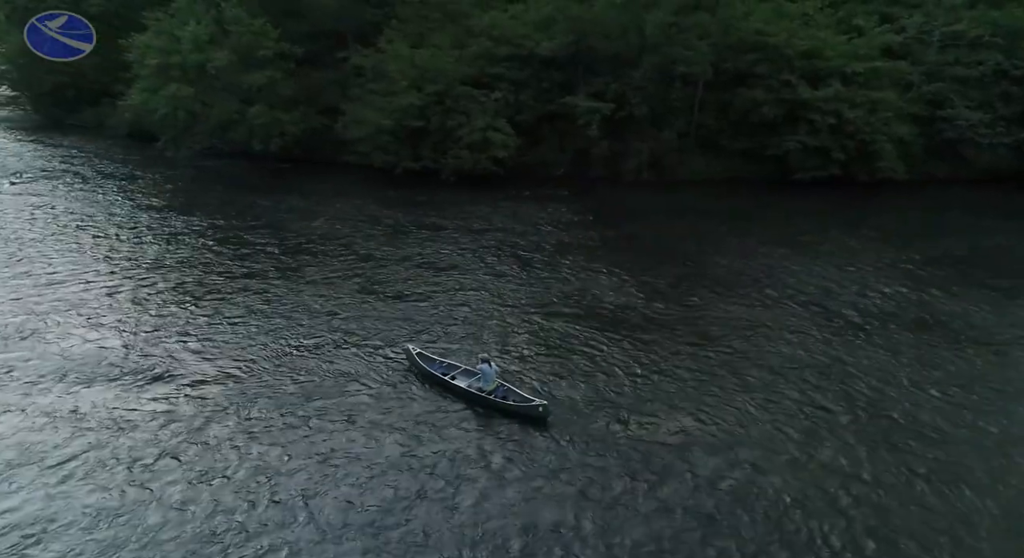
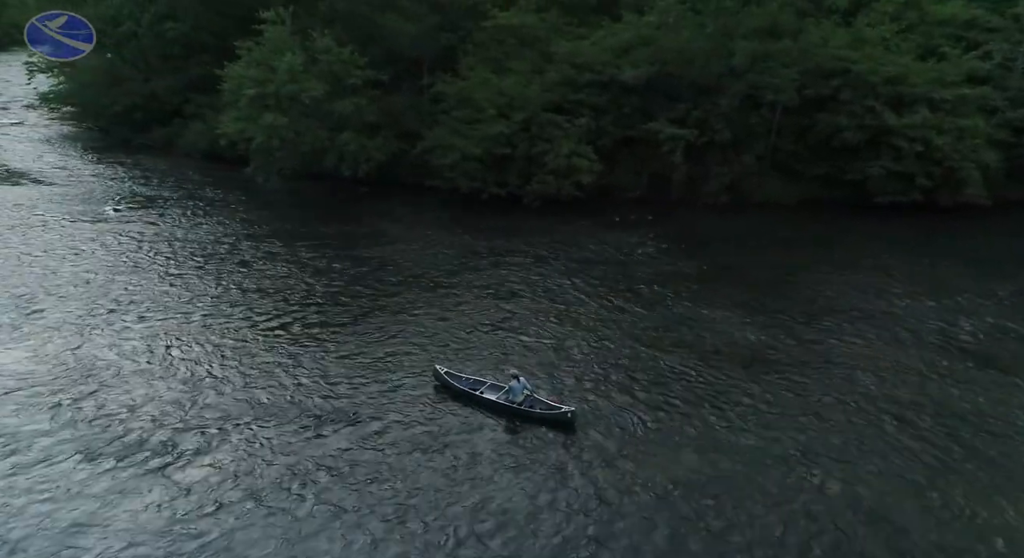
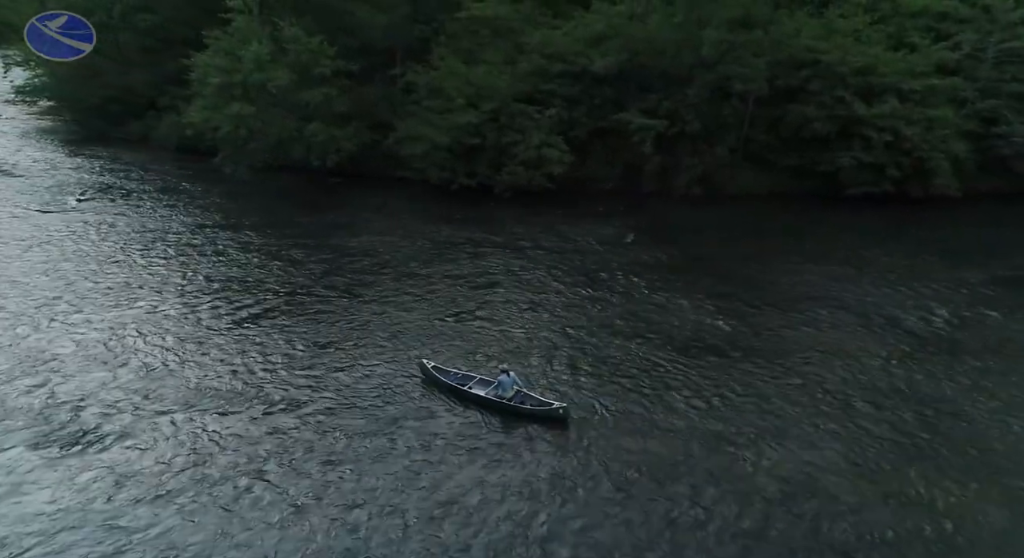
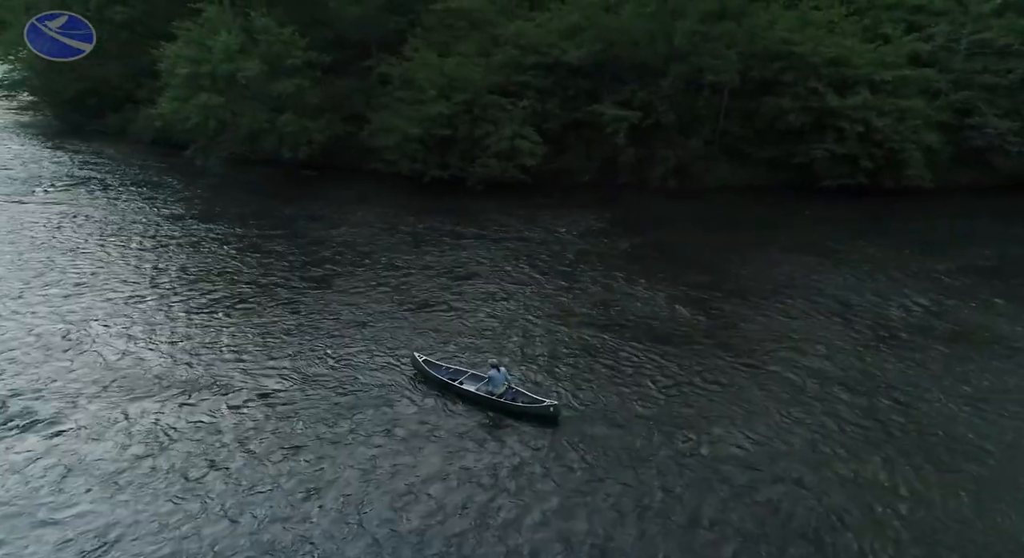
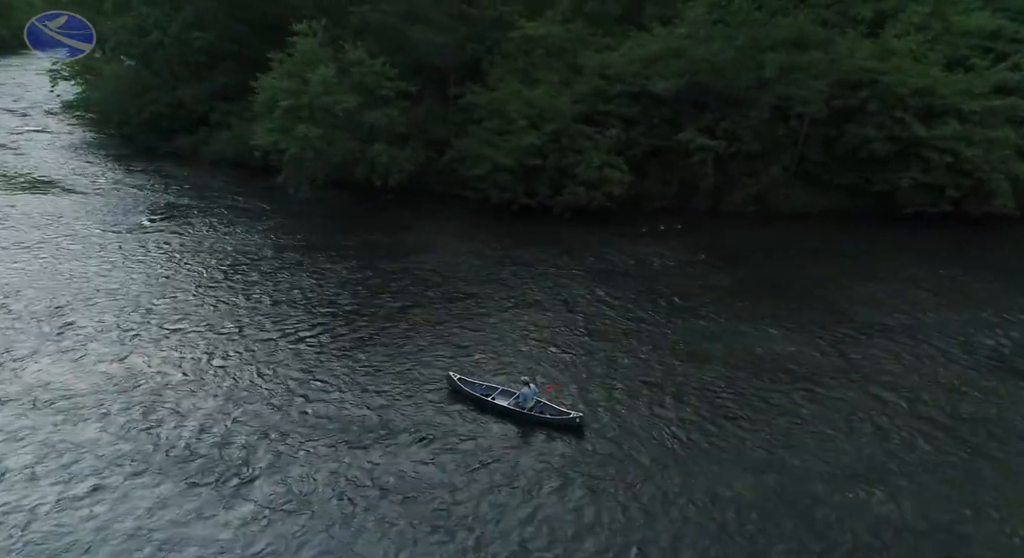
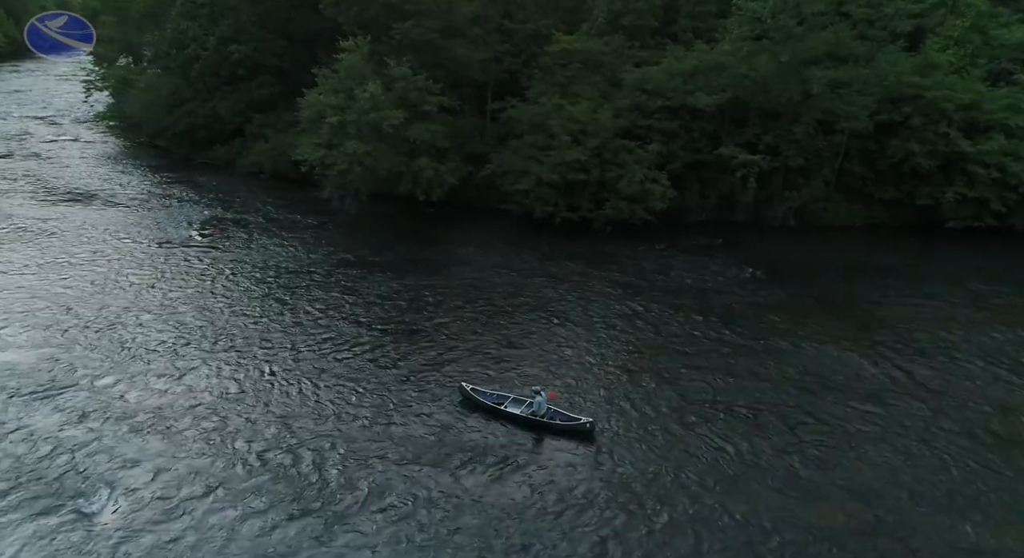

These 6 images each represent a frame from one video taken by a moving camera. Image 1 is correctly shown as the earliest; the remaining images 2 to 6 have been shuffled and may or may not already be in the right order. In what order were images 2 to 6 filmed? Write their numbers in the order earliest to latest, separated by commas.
4, 3, 2, 5, 6
